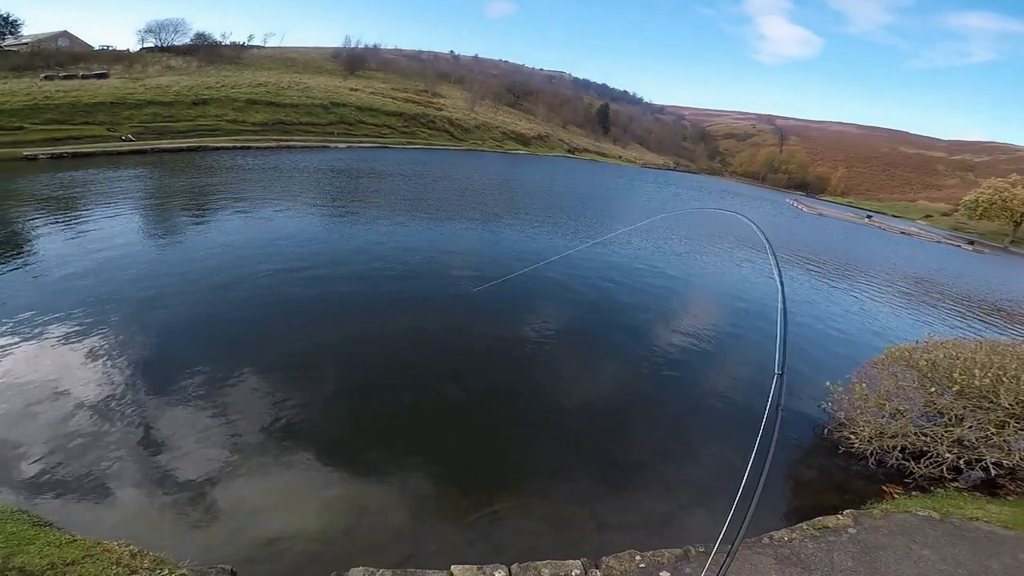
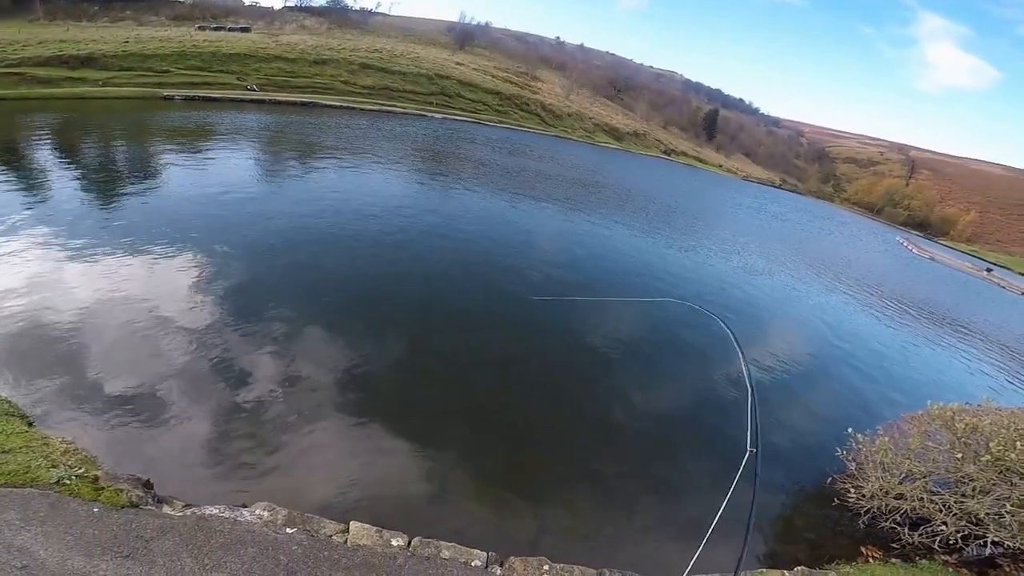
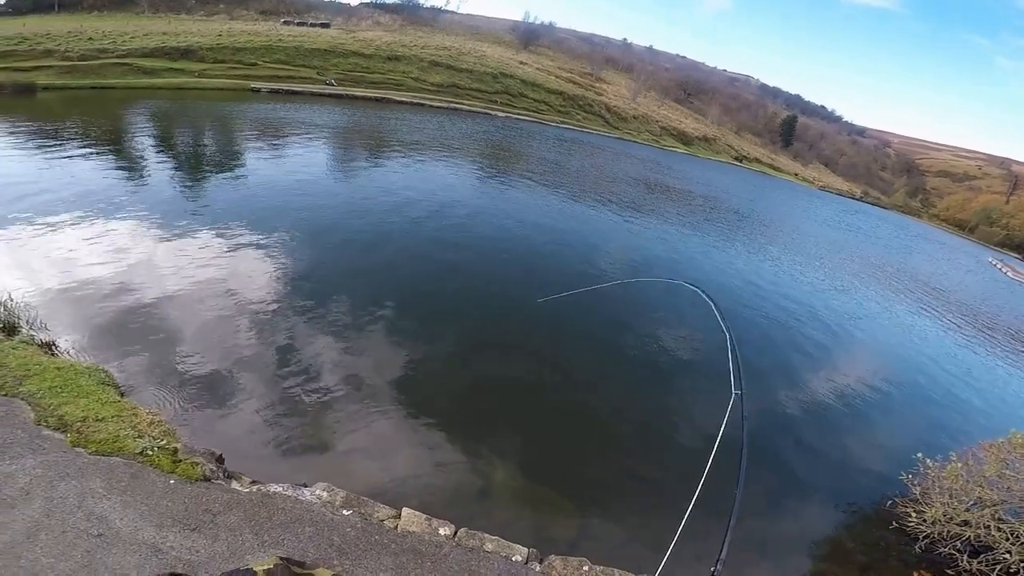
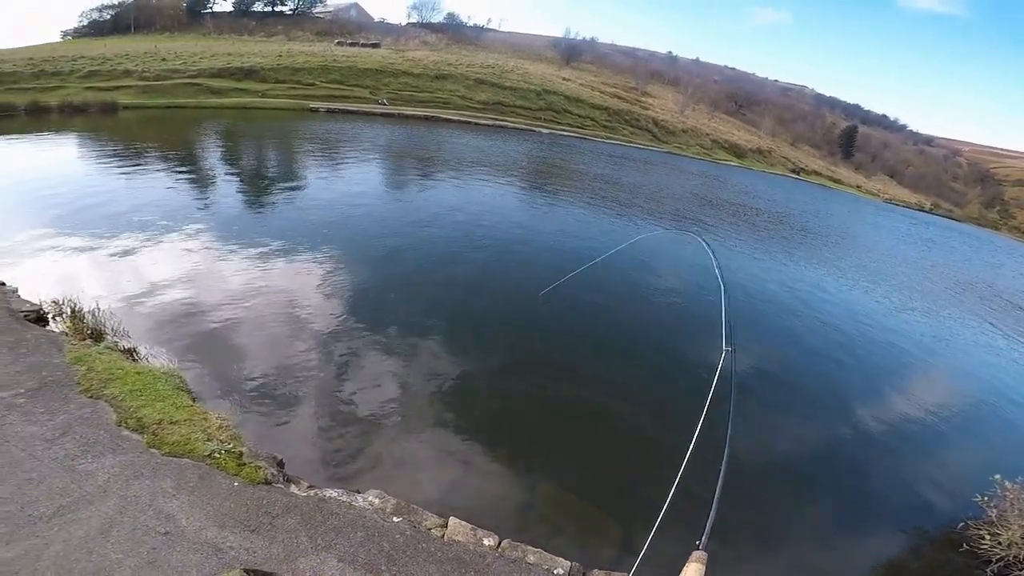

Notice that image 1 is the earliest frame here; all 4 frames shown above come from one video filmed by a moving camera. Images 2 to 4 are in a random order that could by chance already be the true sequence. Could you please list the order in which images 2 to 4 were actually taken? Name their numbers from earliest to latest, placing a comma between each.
2, 3, 4
